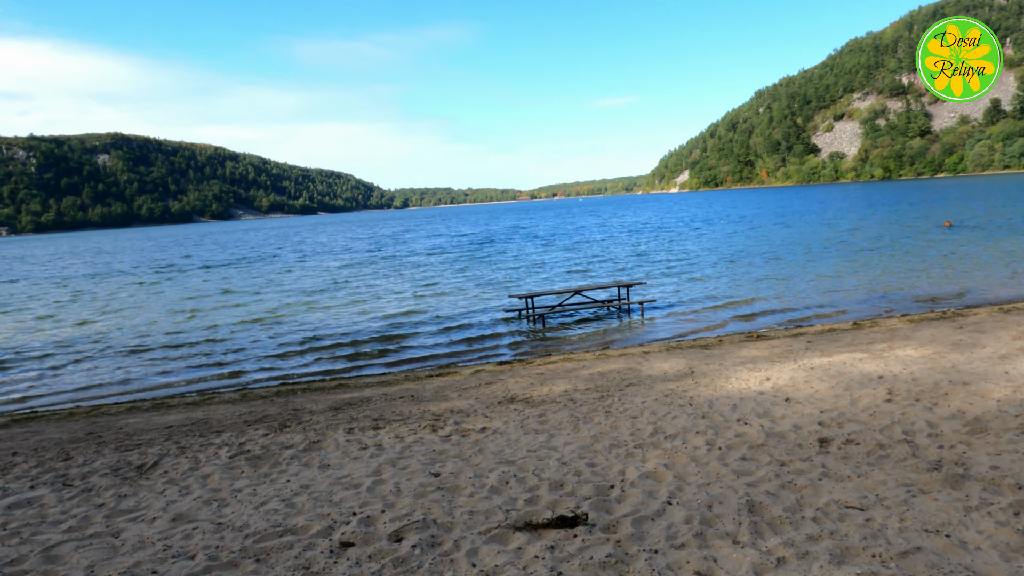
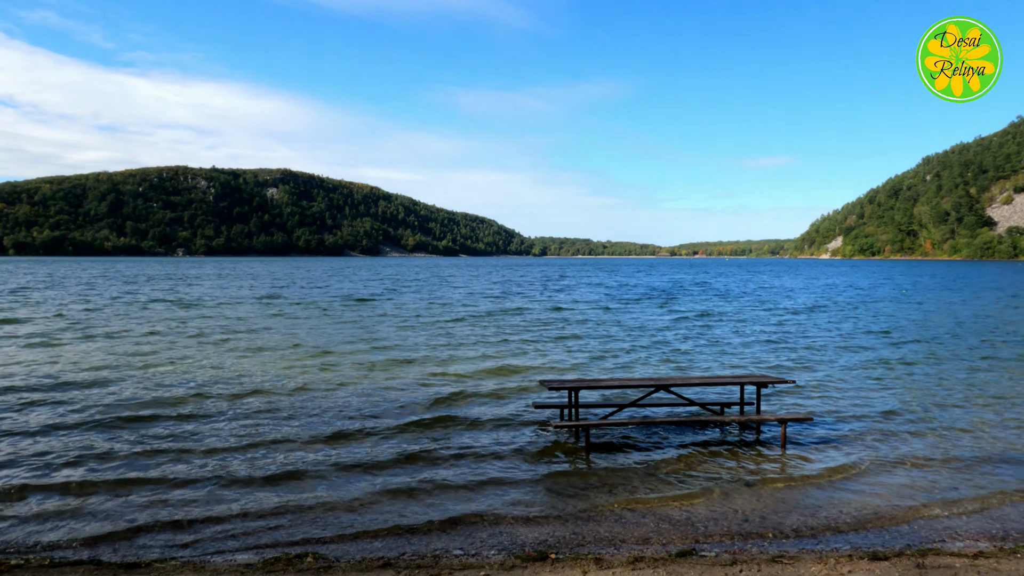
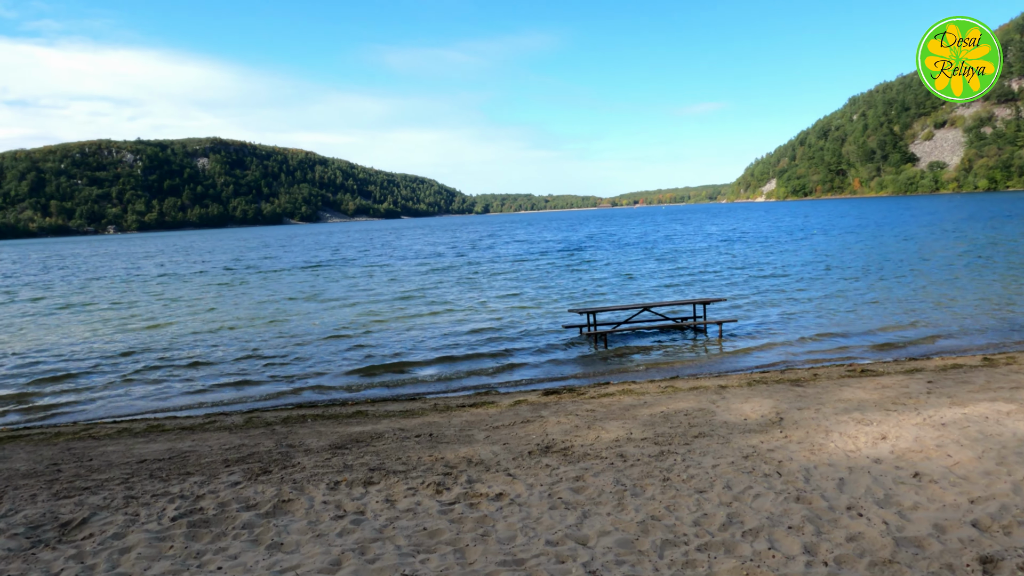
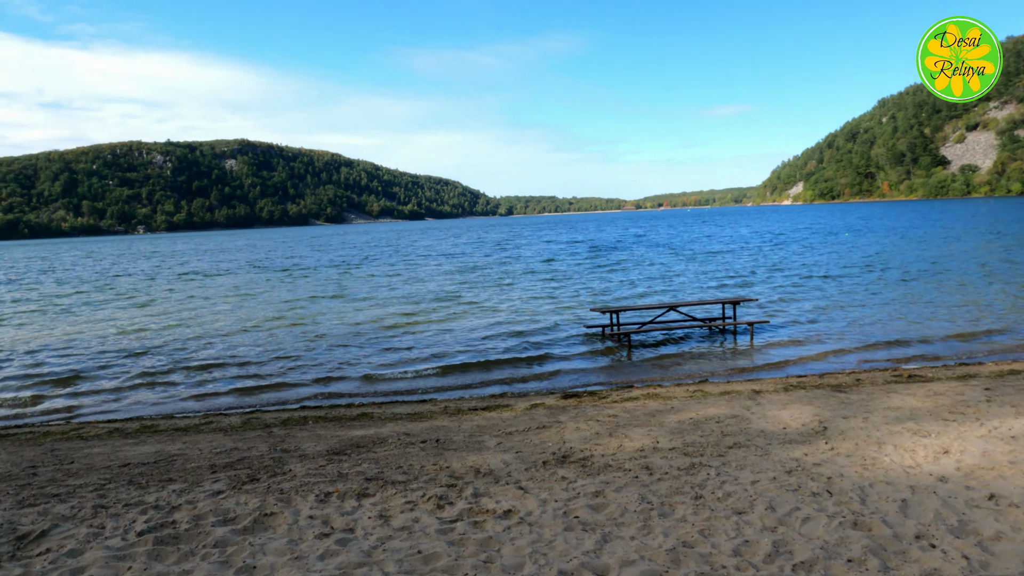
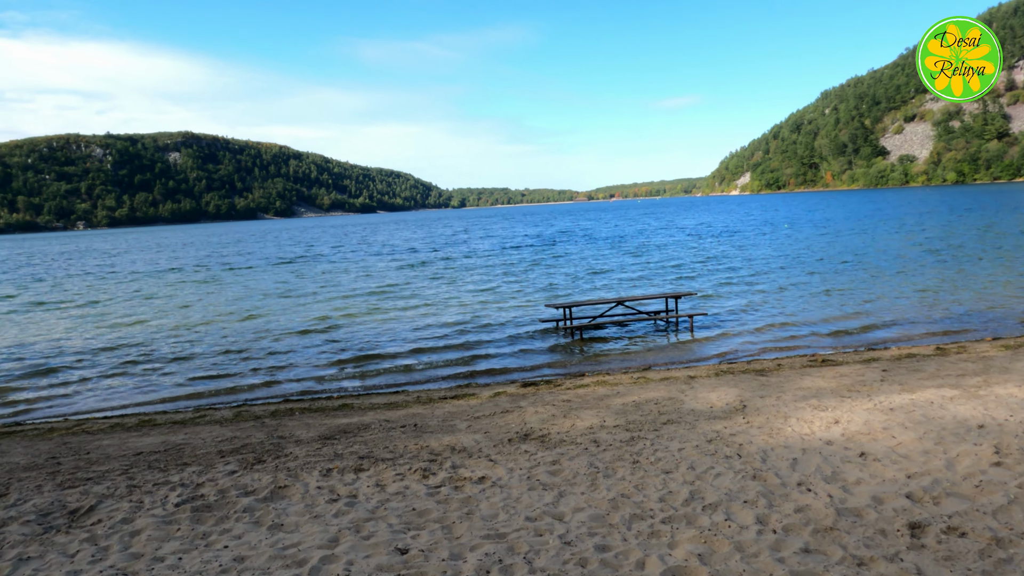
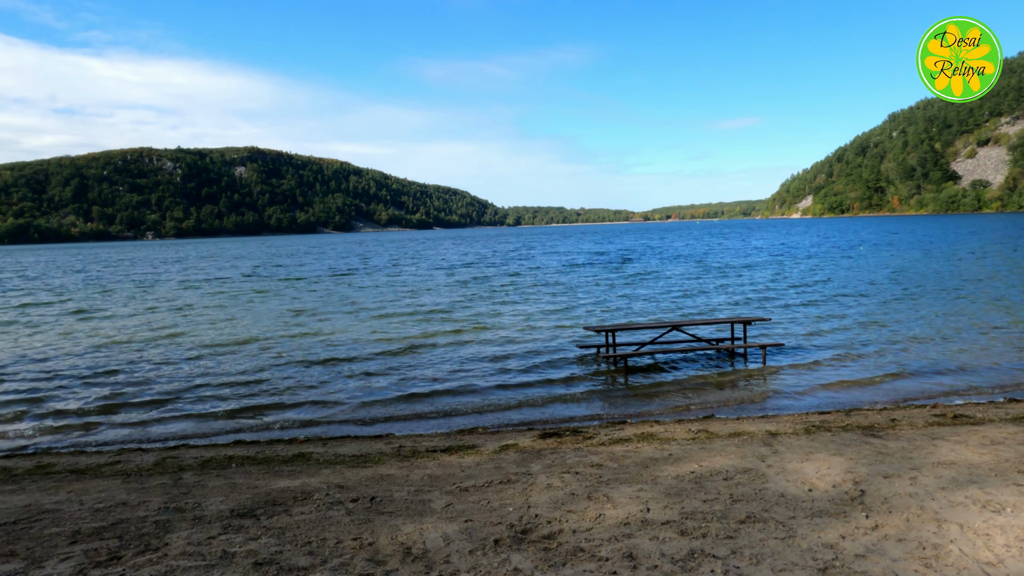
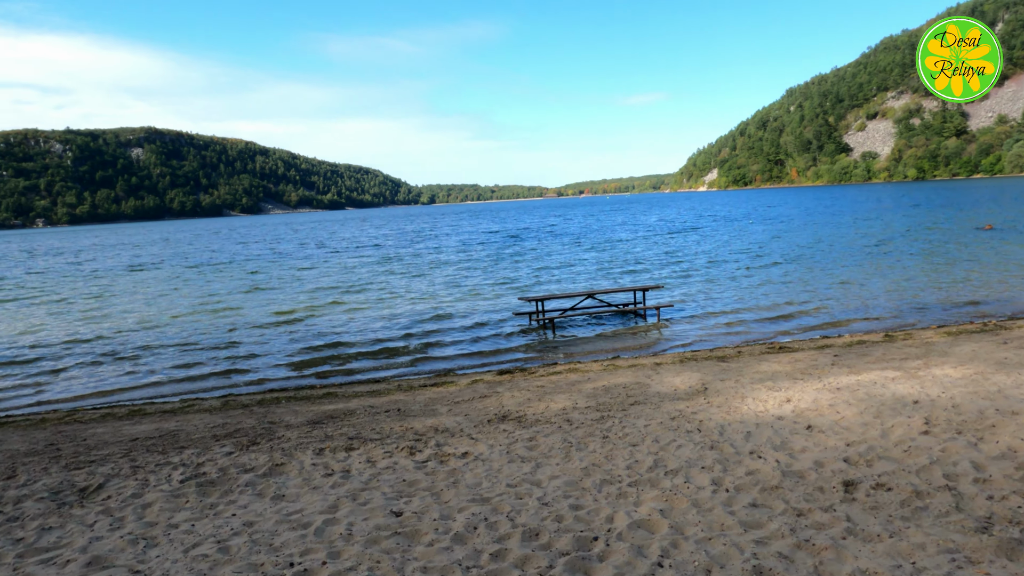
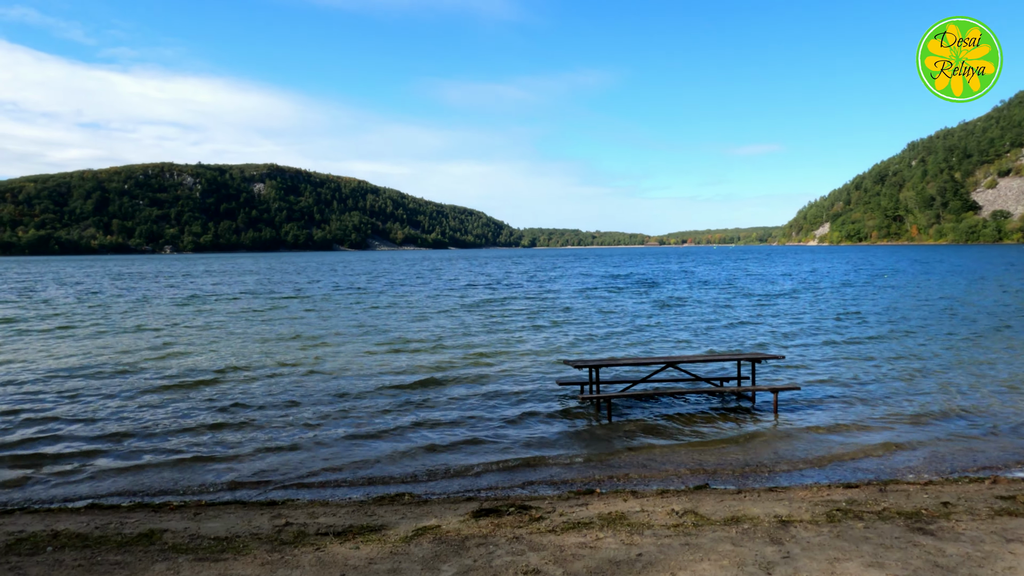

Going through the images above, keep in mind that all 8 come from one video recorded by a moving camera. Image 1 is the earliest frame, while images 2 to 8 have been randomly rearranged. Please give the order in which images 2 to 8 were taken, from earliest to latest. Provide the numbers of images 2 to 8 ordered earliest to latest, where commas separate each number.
7, 5, 3, 4, 6, 8, 2
